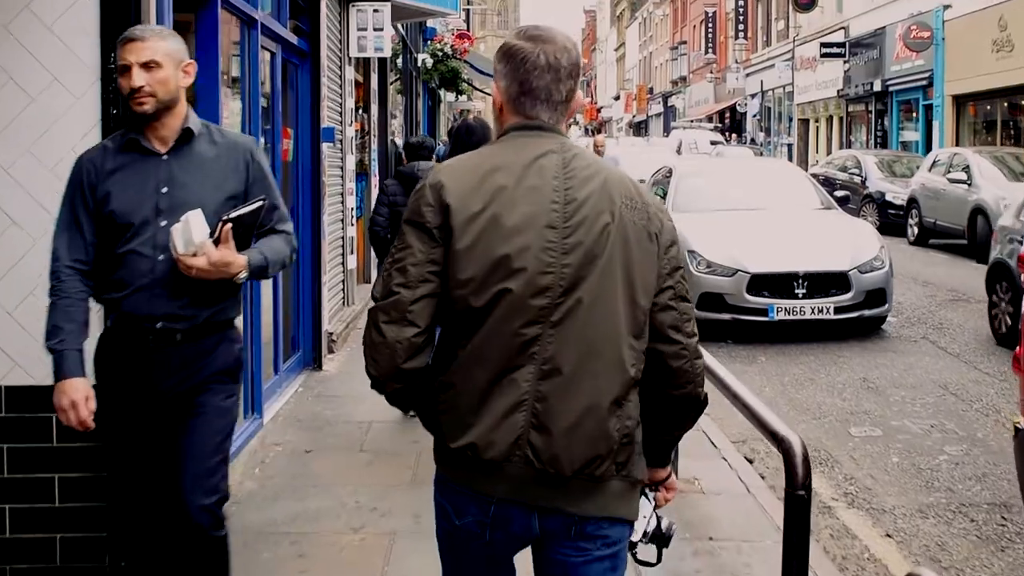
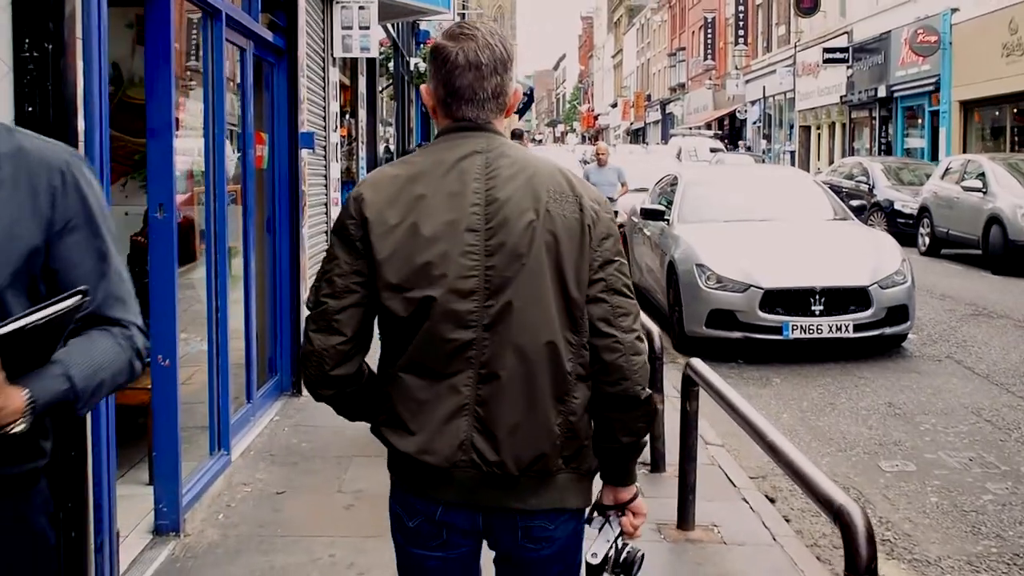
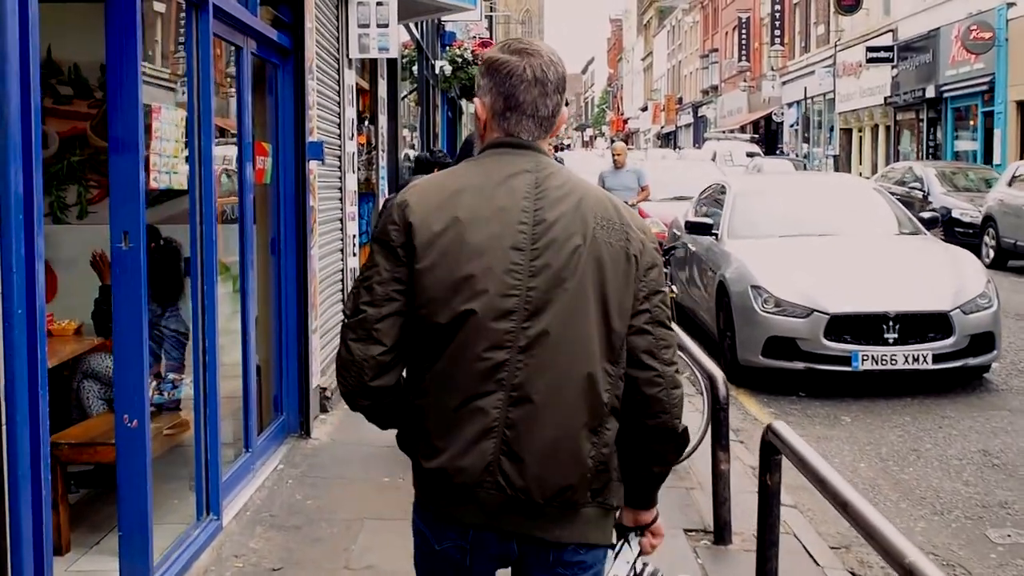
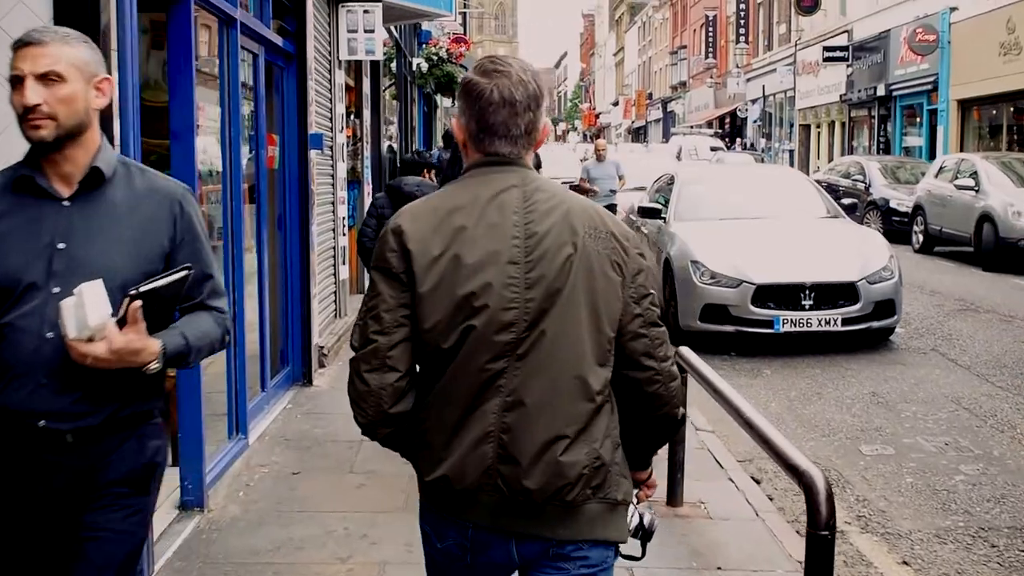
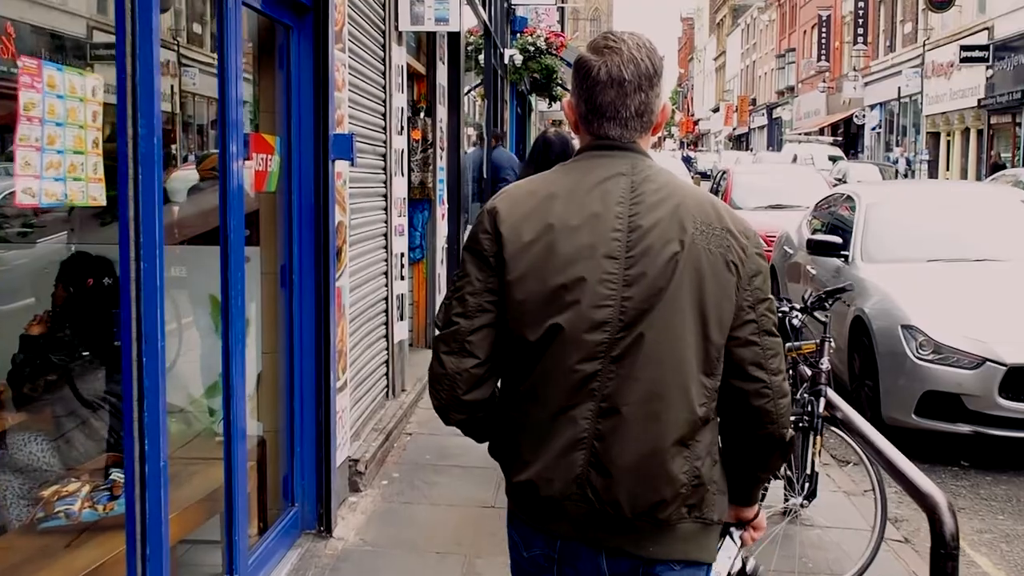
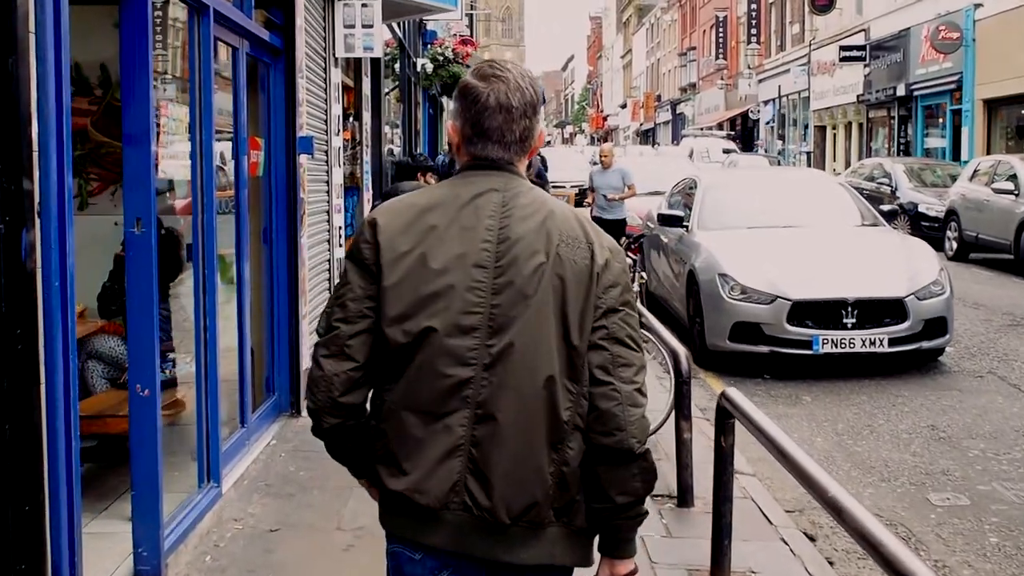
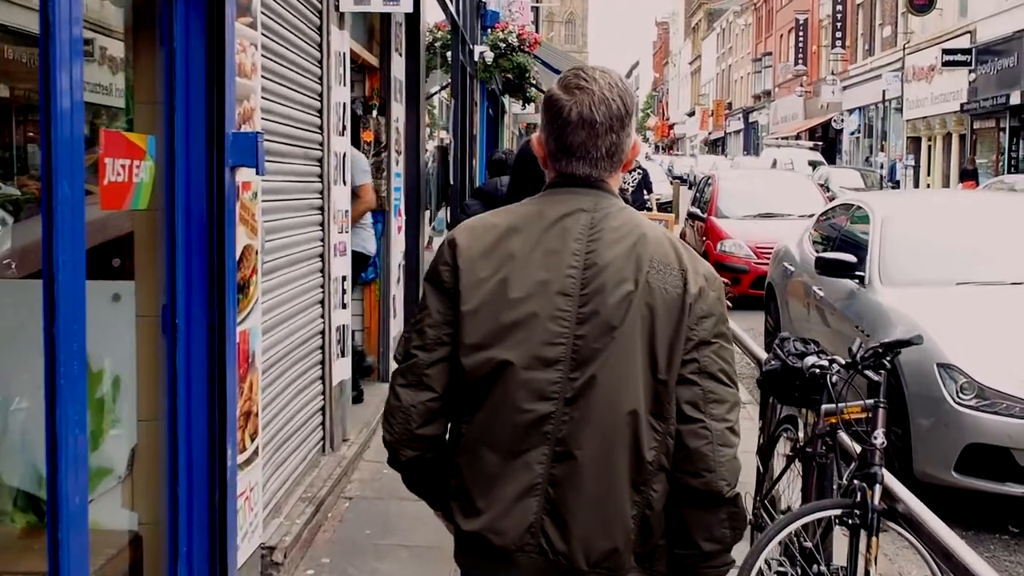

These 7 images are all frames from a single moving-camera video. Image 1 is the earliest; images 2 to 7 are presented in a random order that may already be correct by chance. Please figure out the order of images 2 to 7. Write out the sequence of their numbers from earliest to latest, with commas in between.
4, 2, 6, 3, 5, 7
